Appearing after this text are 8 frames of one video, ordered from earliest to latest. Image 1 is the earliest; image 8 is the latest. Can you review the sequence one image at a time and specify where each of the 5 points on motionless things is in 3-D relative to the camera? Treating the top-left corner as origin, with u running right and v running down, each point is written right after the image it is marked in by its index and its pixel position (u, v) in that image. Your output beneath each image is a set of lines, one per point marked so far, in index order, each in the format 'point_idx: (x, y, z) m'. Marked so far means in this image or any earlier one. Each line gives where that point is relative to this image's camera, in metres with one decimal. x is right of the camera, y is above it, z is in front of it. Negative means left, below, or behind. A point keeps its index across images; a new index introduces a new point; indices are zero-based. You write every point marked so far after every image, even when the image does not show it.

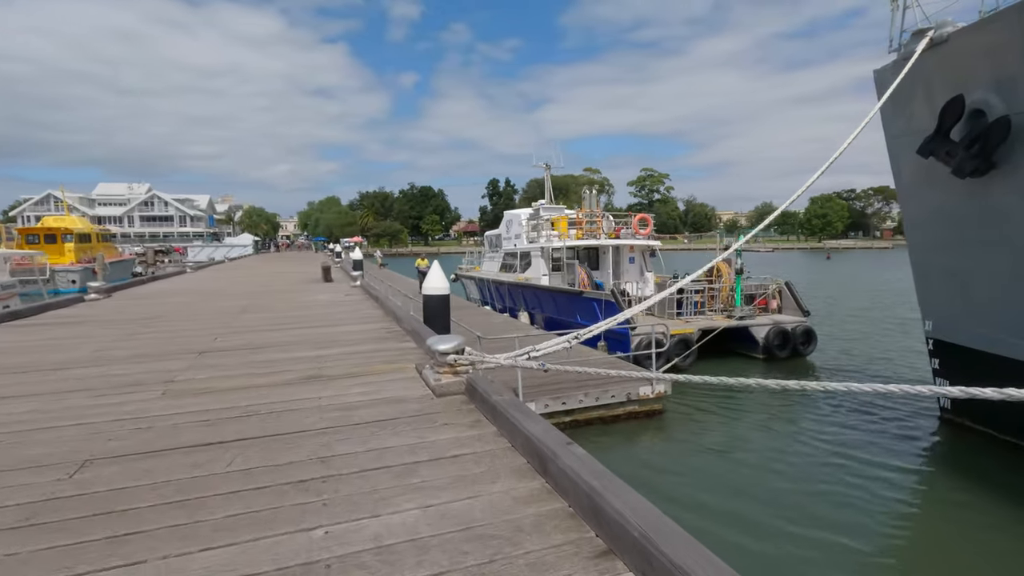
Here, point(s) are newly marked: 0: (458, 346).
0: (-0.4, -0.5, +4.3) m
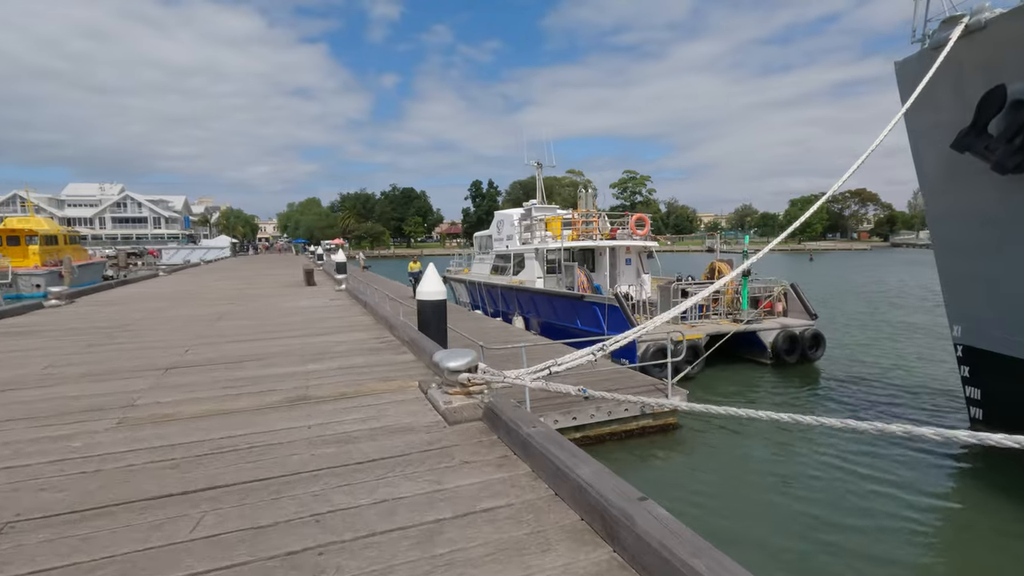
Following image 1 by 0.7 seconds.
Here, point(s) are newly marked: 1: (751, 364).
0: (-0.3, -0.5, +3.7) m
1: (+4.7, -1.5, +10.5) m
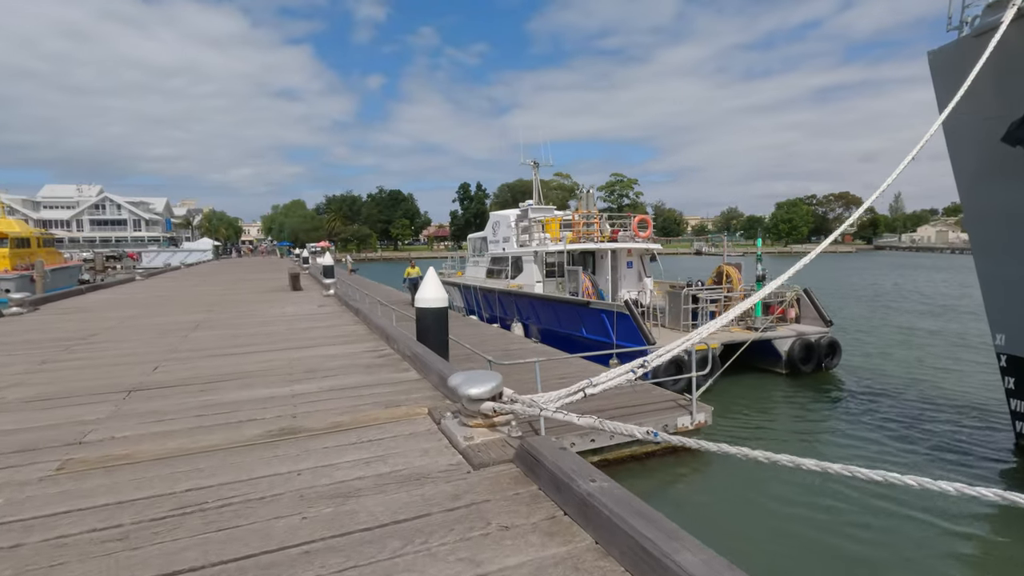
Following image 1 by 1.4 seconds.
0: (-0.1, -0.6, +3.1) m
1: (+4.7, -1.6, +10.0) m
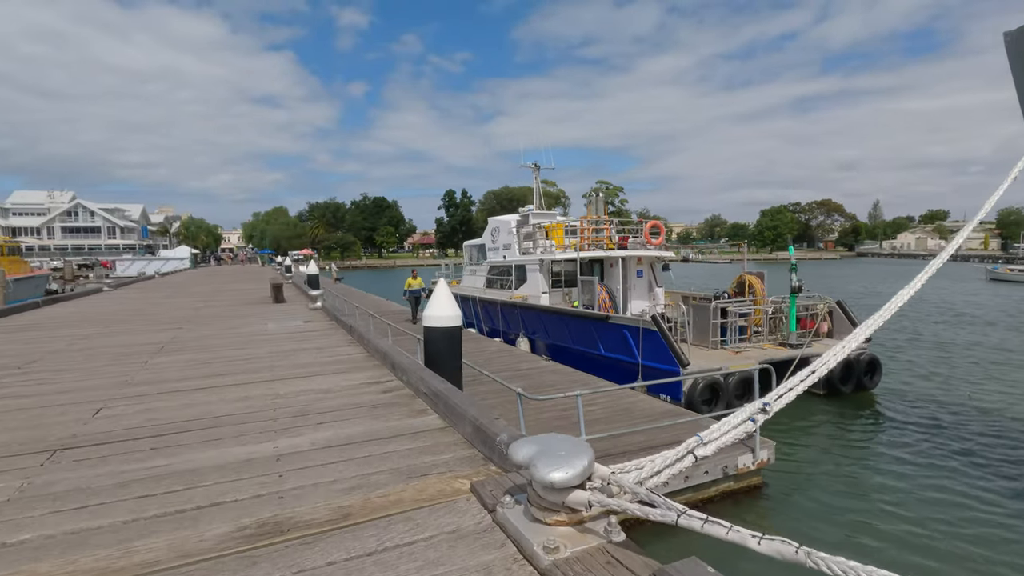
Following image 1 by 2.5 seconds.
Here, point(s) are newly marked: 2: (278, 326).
0: (+0.3, -0.7, +2.1) m
1: (+4.9, -1.8, +9.1) m
2: (-3.7, -0.6, +8.4) m
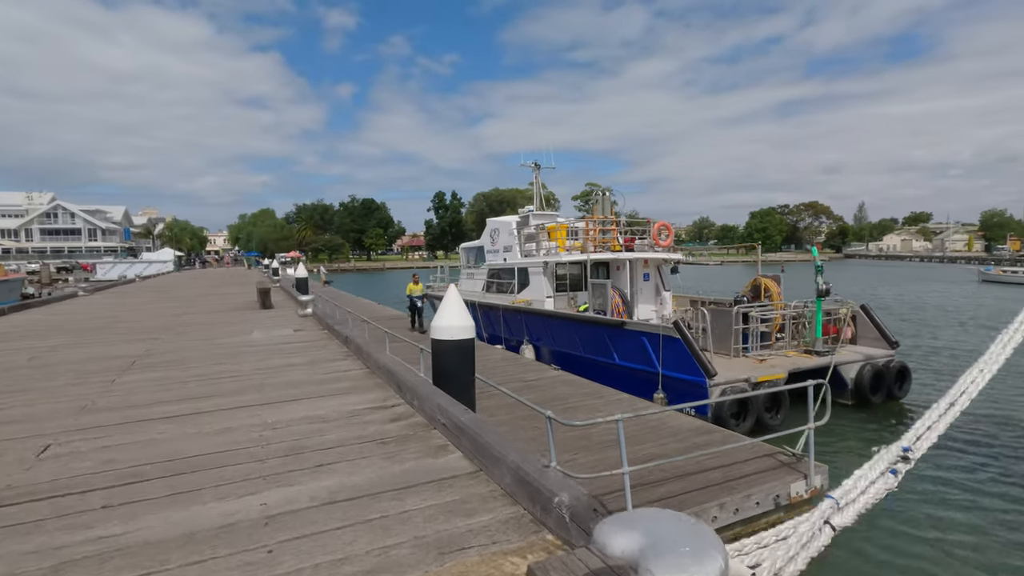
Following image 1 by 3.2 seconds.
0: (+0.6, -0.7, +1.4) m
1: (+5.0, -1.9, +8.5) m
2: (-3.5, -0.7, +7.7) m
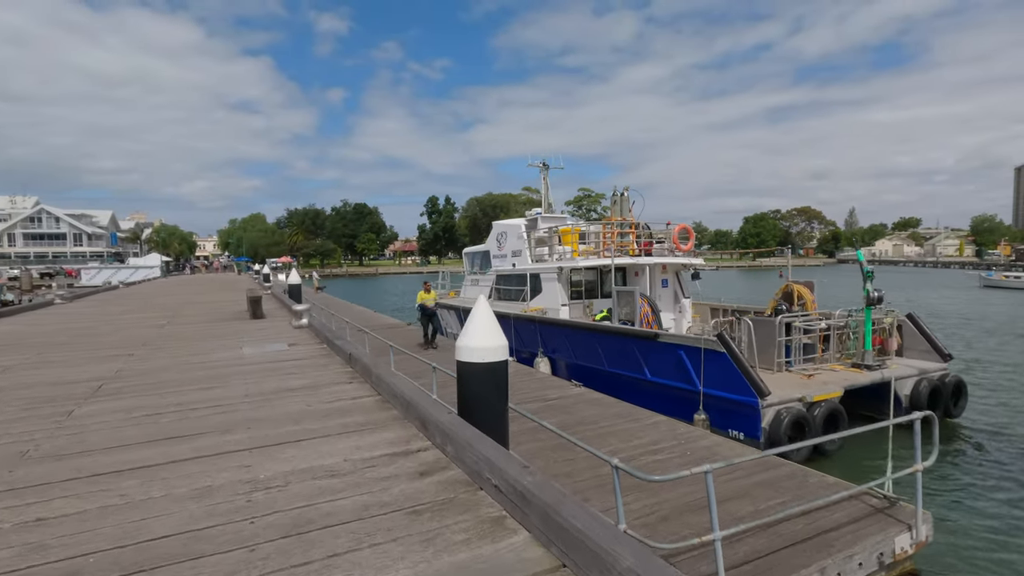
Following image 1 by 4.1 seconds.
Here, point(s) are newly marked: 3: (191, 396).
0: (+0.9, -0.8, +0.6) m
1: (+5.3, -2.0, +7.8) m
2: (-3.2, -0.8, +6.8) m
3: (-2.8, -0.9, +4.6) m
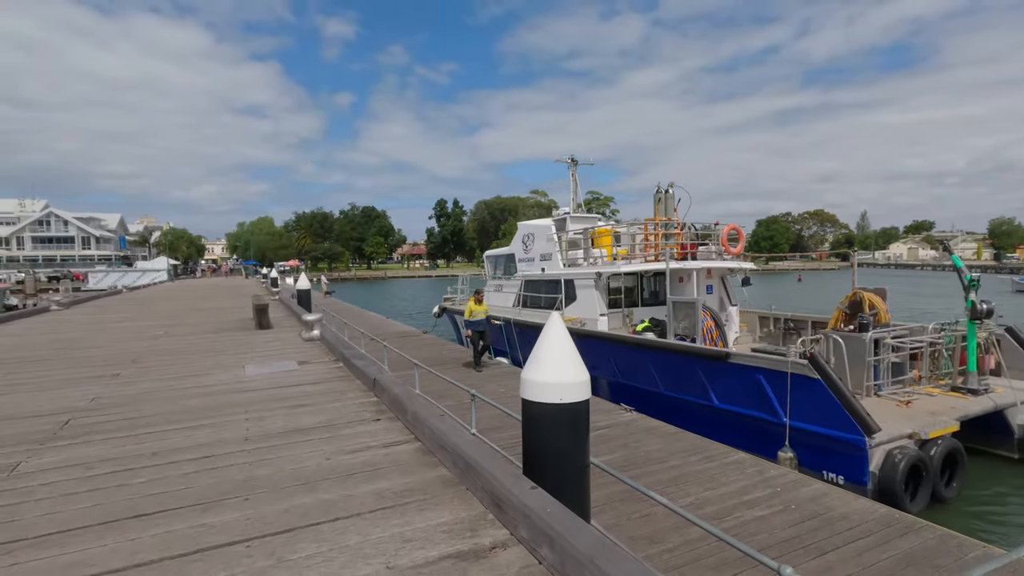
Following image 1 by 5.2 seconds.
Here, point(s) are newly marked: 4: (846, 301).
0: (+1.4, -0.9, -0.4) m
1: (+5.8, -2.1, +6.7) m
2: (-2.7, -0.9, +5.8) m
3: (-2.3, -1.0, +3.6) m
4: (+5.5, -0.2, +8.8) m
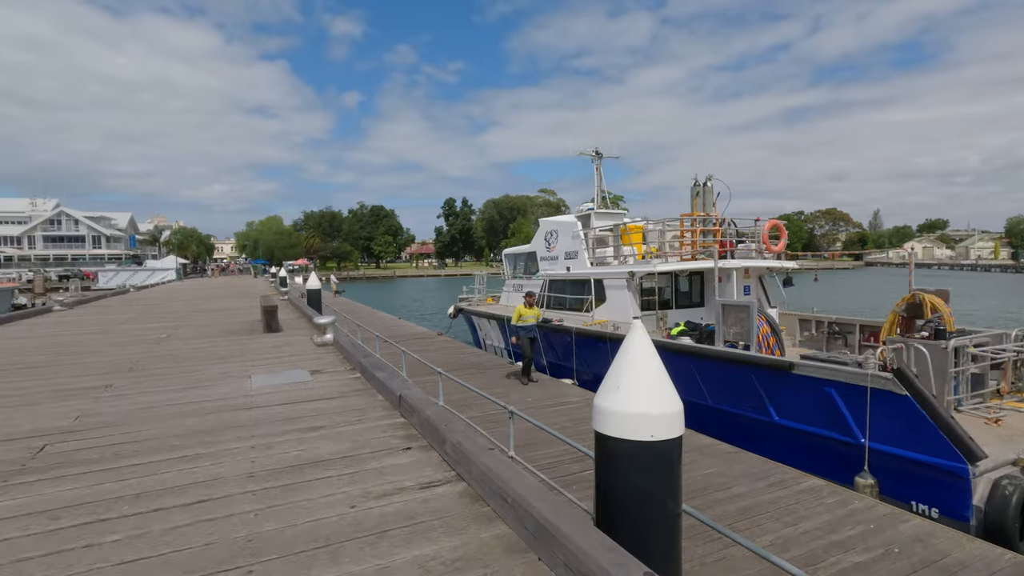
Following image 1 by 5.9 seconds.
0: (+1.7, -0.9, -1.1) m
1: (+6.2, -2.1, +5.9) m
2: (-2.3, -0.9, +5.2) m
3: (-1.9, -1.0, +3.0) m
4: (+5.9, -0.2, +8.1) m
